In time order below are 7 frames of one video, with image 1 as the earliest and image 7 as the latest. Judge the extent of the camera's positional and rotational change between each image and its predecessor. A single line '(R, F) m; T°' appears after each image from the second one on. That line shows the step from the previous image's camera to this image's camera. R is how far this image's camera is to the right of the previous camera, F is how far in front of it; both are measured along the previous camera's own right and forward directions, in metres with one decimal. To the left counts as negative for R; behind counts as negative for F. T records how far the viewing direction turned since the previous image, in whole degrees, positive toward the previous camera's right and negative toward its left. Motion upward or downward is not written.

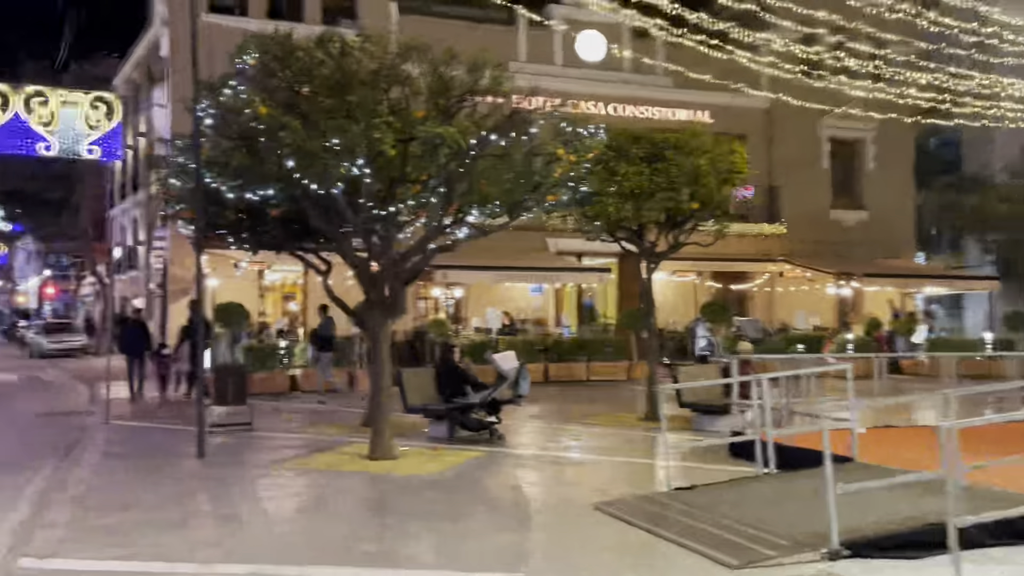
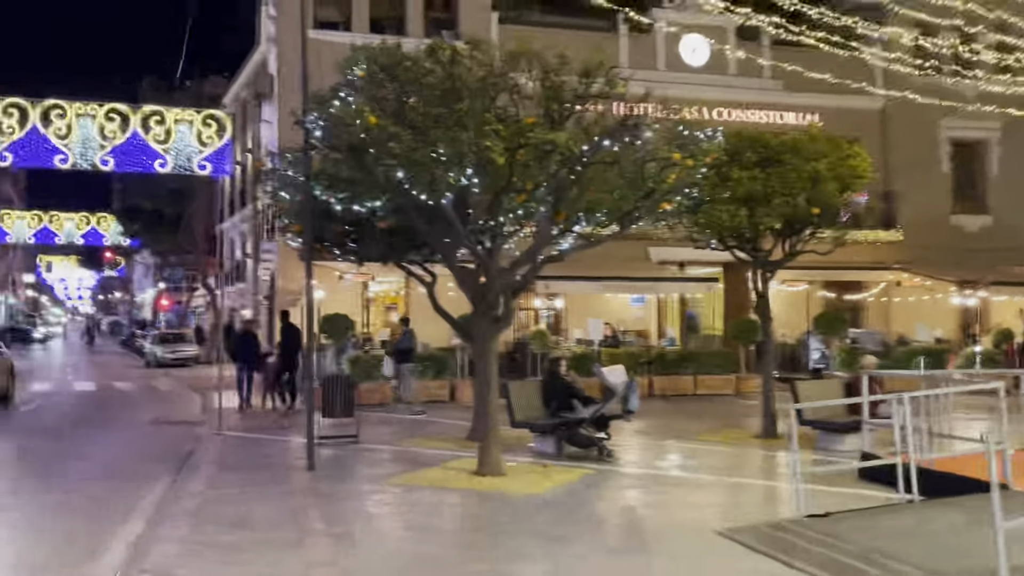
(-0.2, +0.4) m; -6°
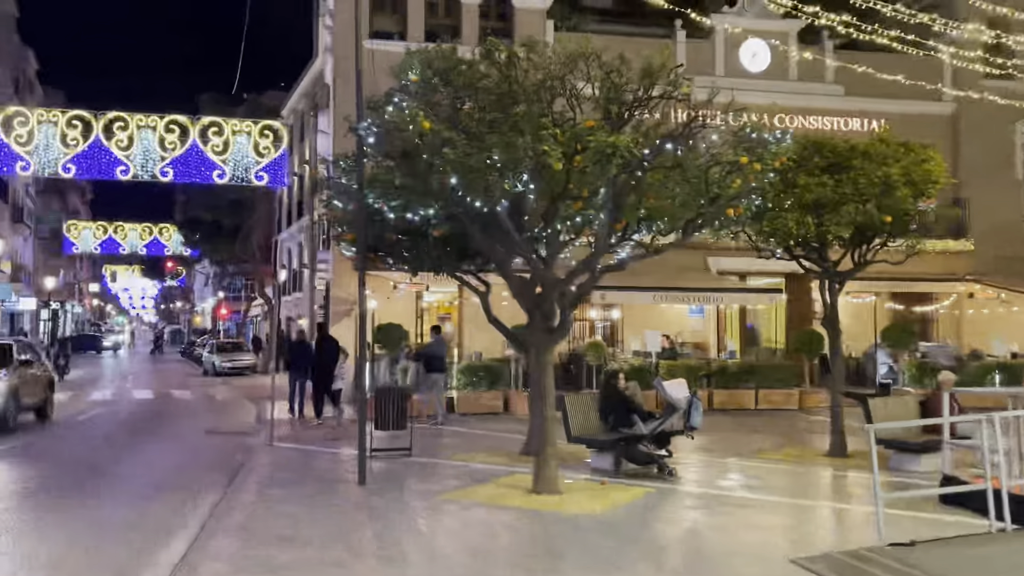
(0.0, +0.4) m; -3°
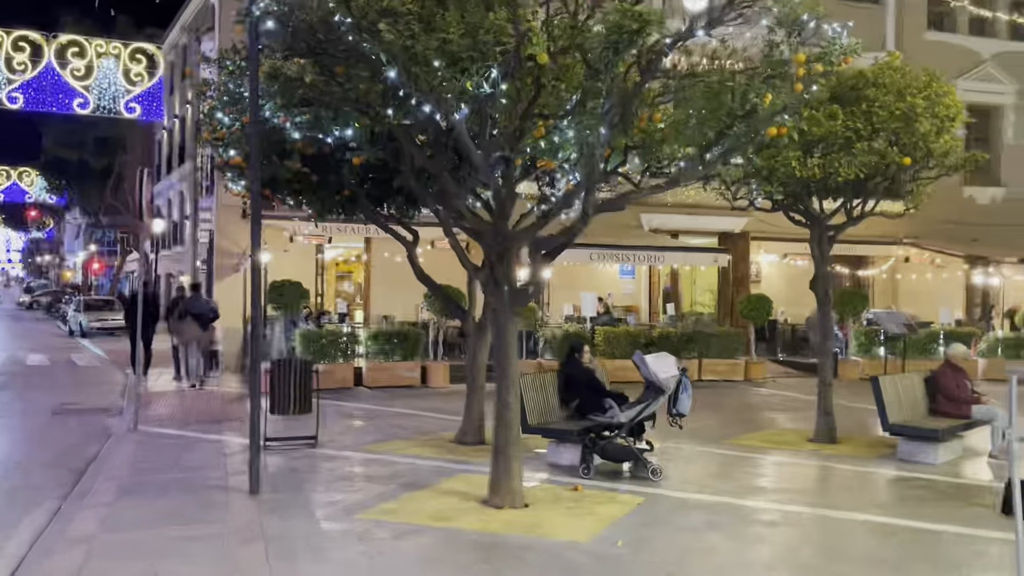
(-0.5, +2.9) m; +7°
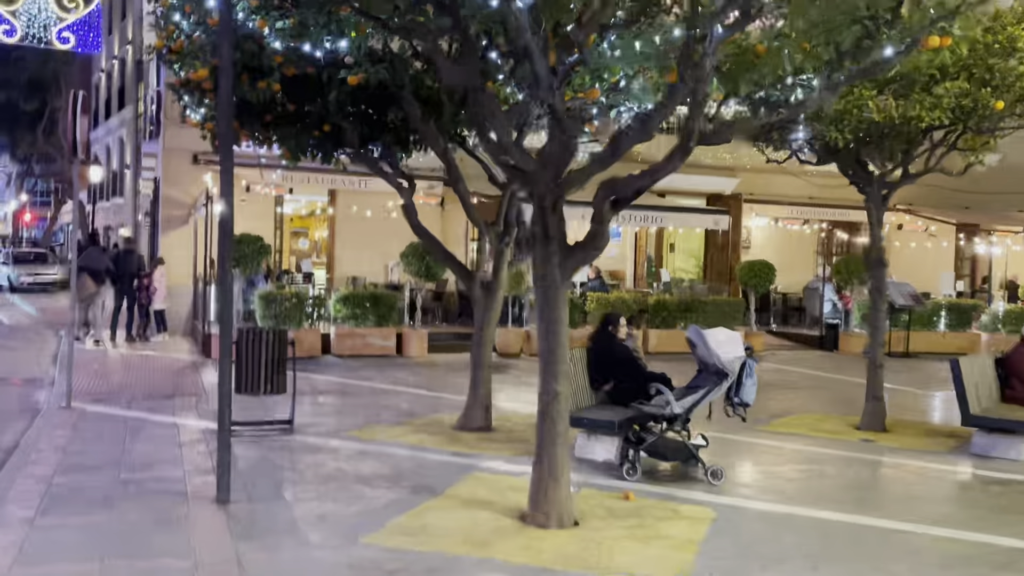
(-0.8, +1.9) m; +3°
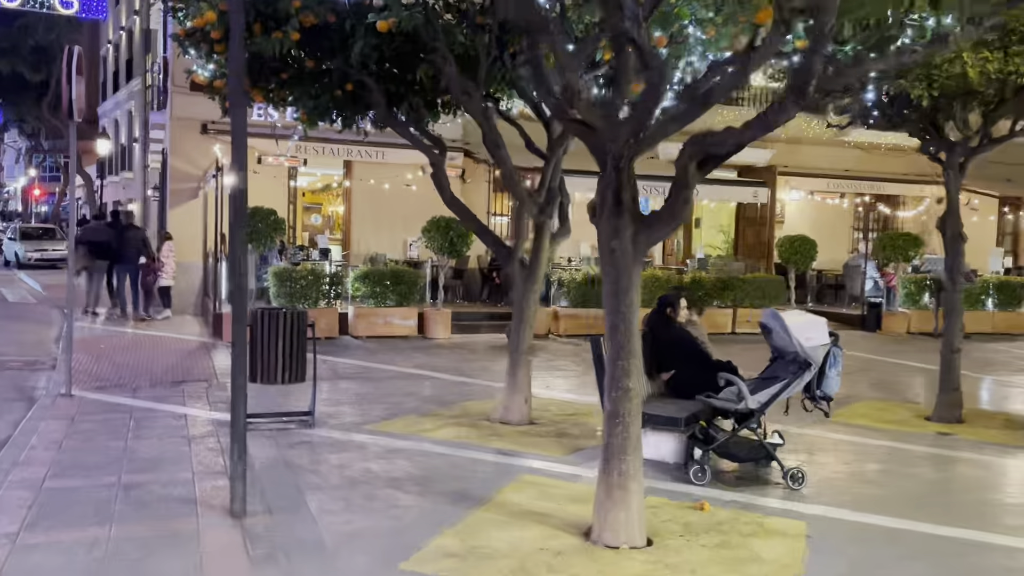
(-0.3, +1.0) m; -1°
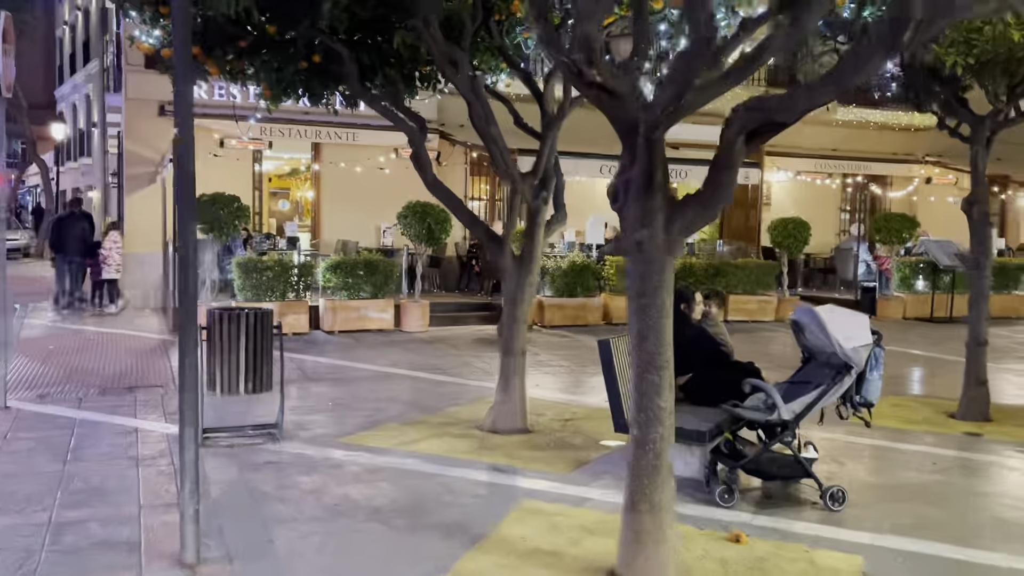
(-0.2, +1.0) m; +2°
